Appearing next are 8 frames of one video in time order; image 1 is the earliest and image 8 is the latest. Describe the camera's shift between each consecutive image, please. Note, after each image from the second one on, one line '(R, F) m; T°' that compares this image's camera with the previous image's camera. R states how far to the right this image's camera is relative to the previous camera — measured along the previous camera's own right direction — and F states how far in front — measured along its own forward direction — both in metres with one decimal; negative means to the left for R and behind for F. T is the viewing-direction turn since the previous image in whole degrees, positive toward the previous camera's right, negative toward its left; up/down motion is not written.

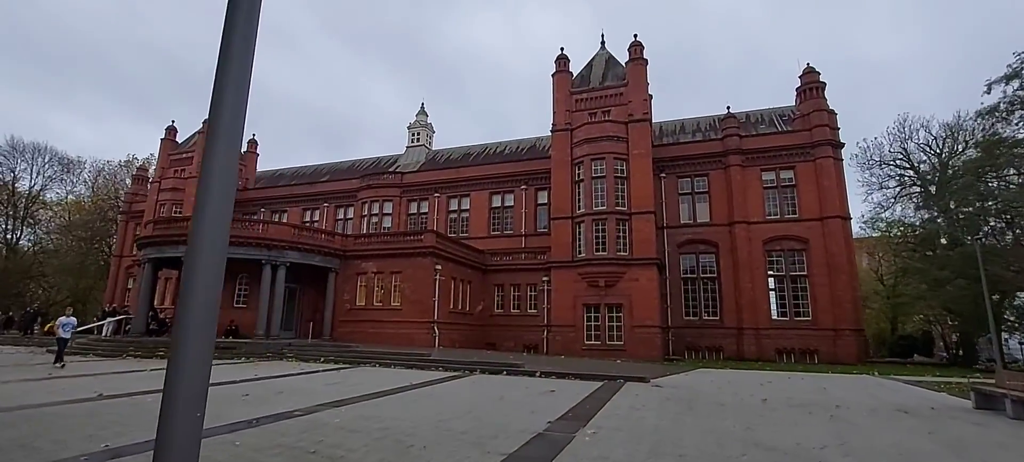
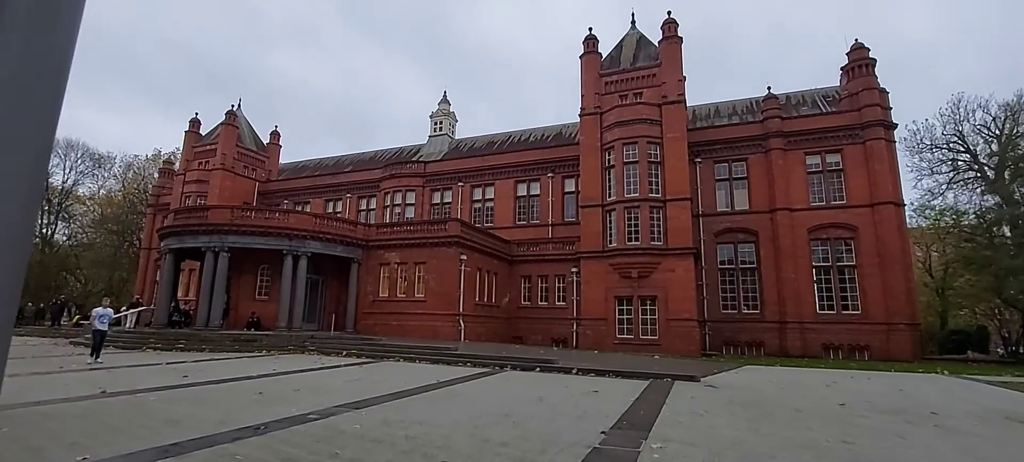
(-0.3, +1.1) m; -2°
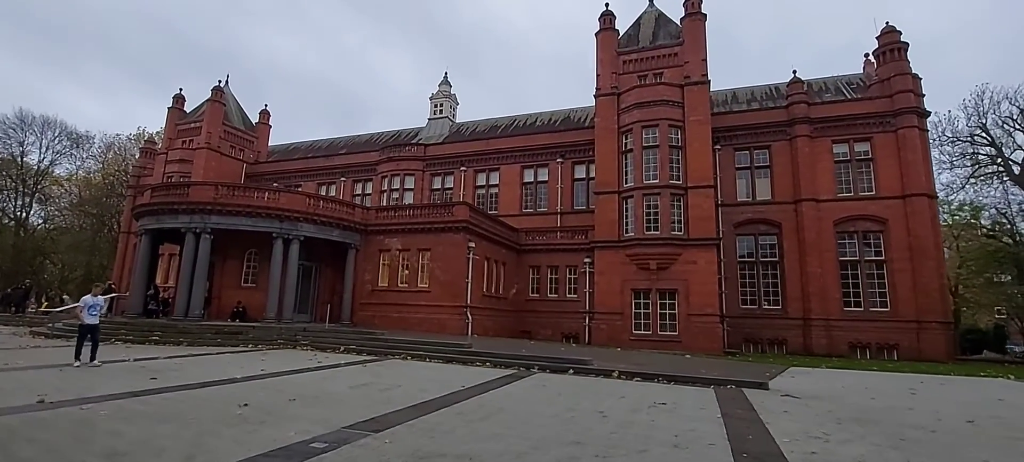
(-0.9, +1.9) m; +1°
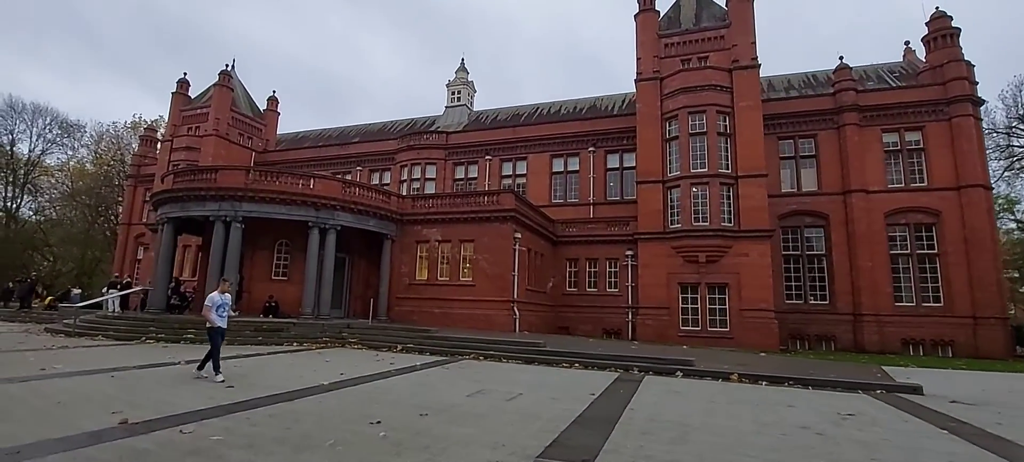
(-2.2, +1.3) m; +1°
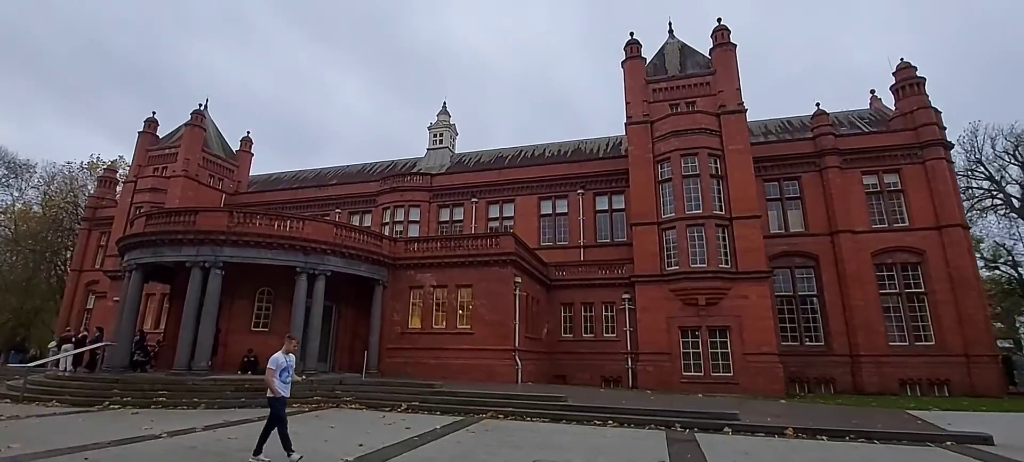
(-1.2, +0.8) m; +4°
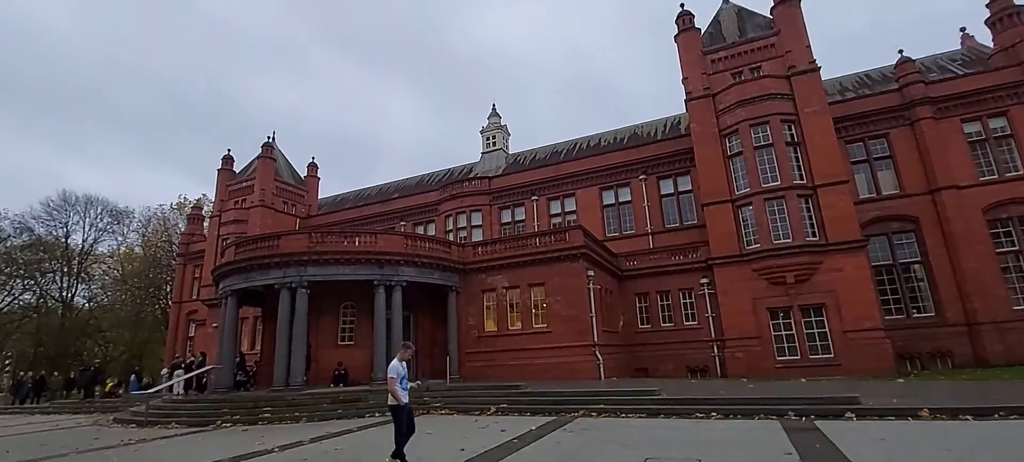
(-0.3, +0.3) m; -7°
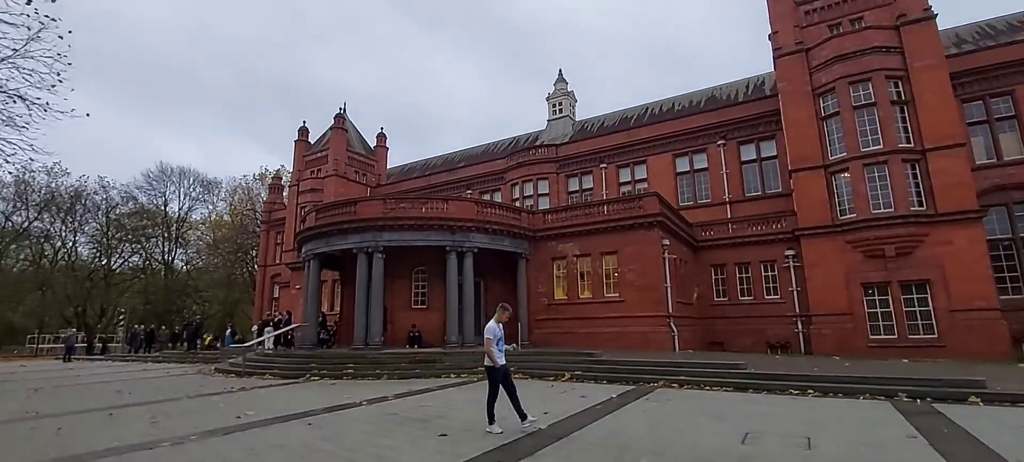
(-0.4, +0.3) m; -7°
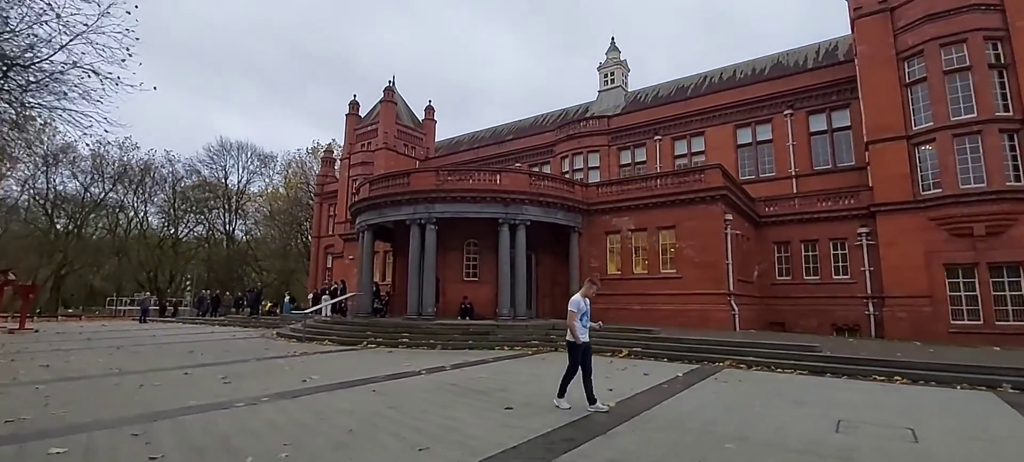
(-0.3, +0.3) m; -5°
